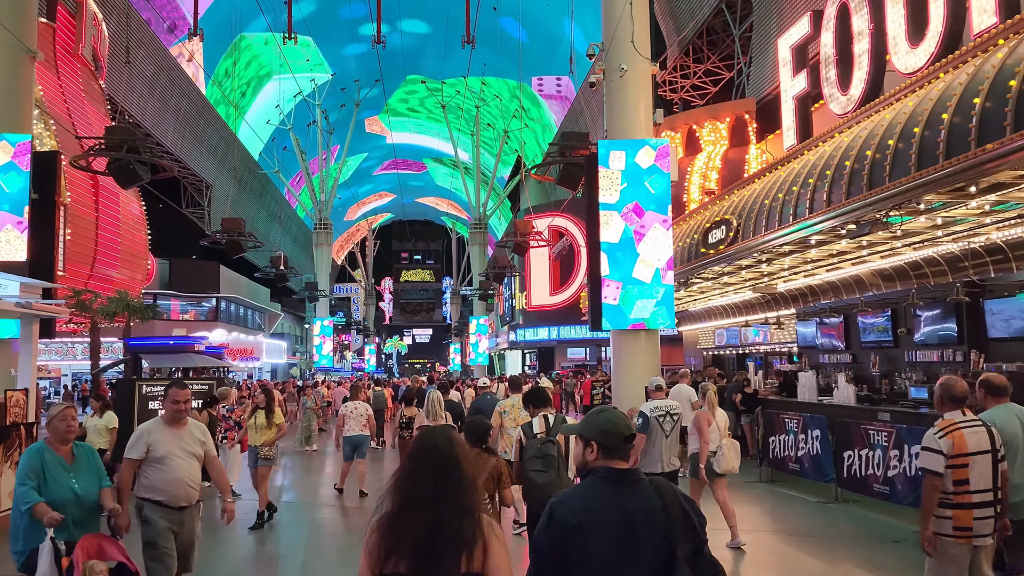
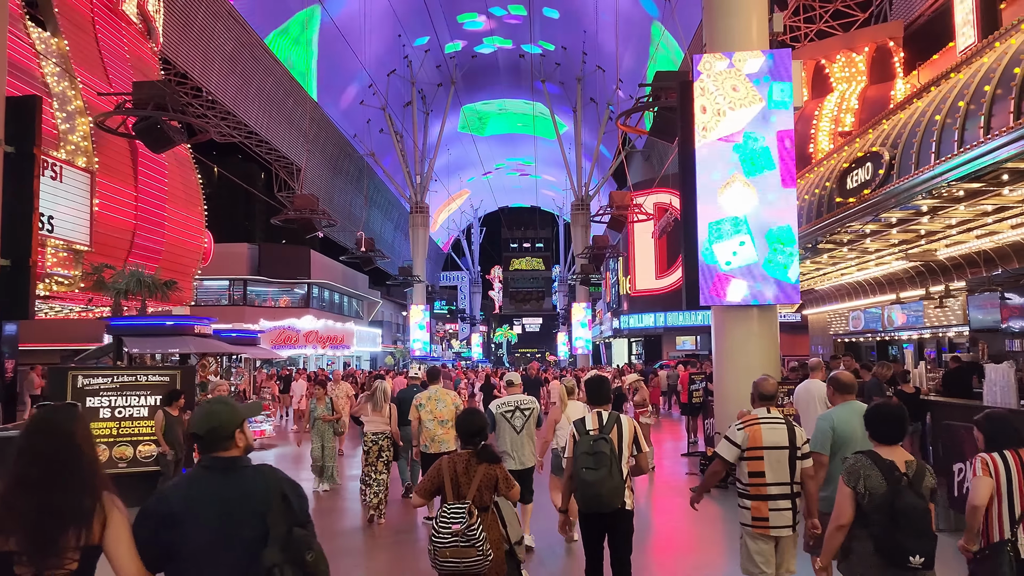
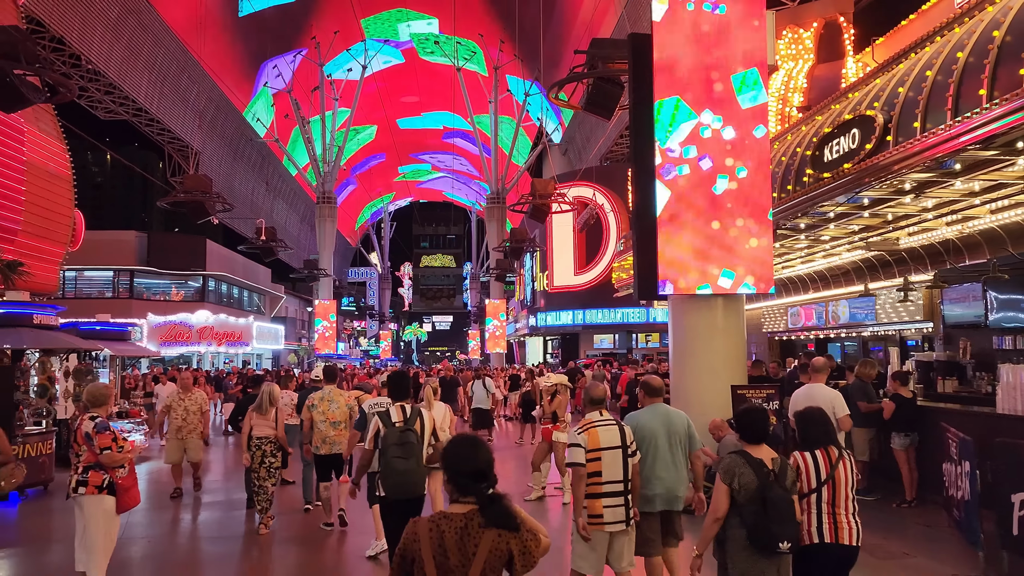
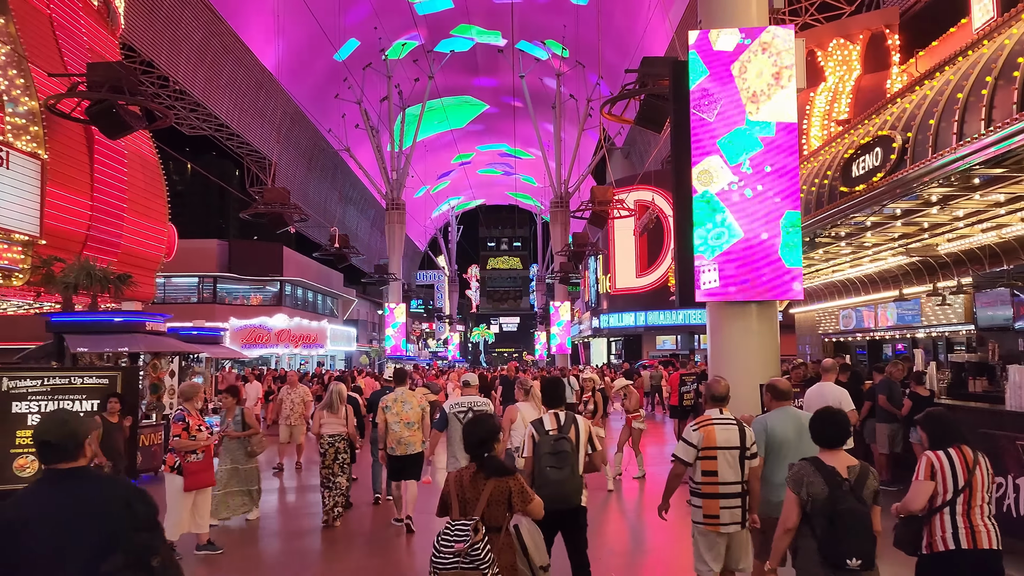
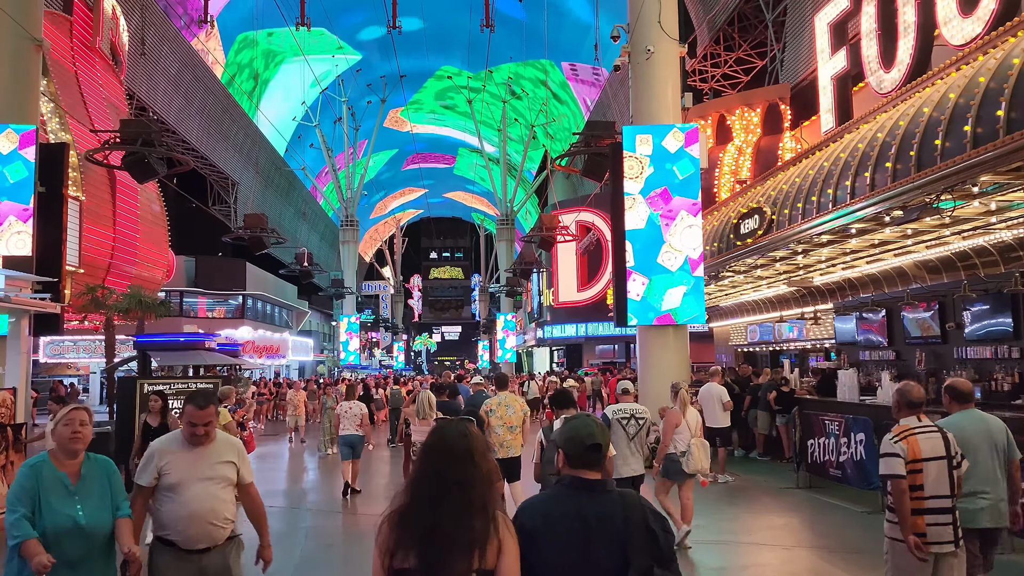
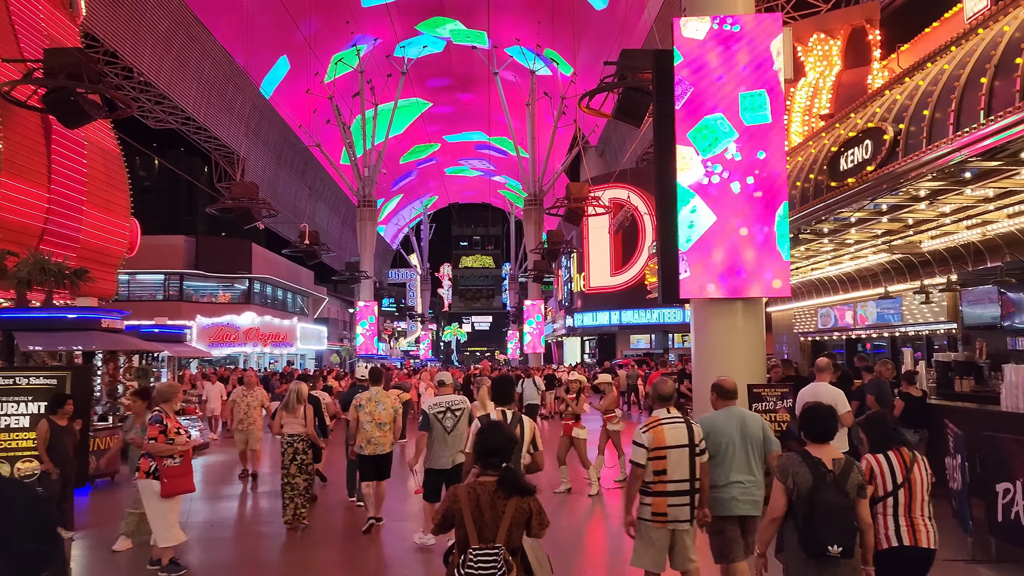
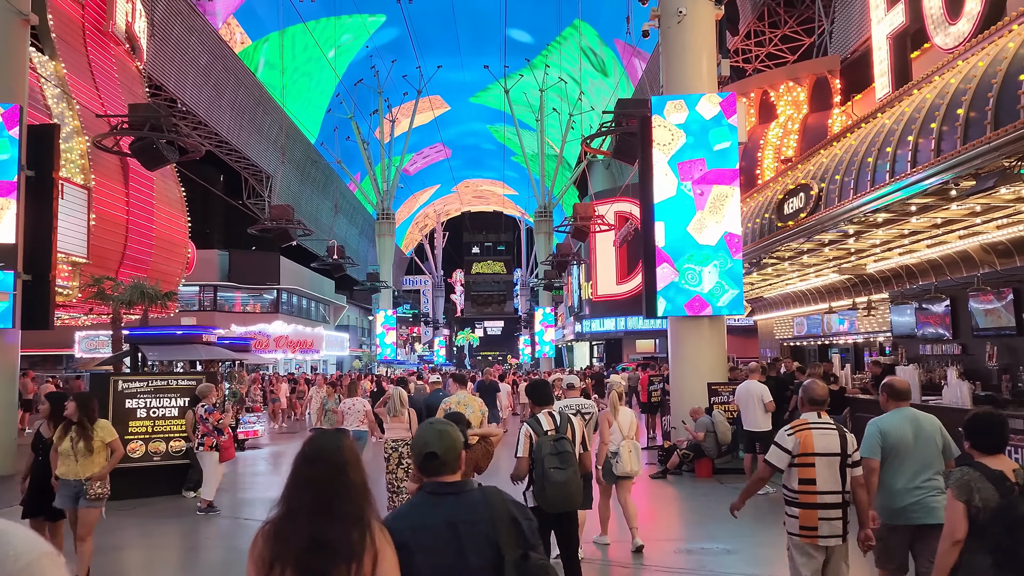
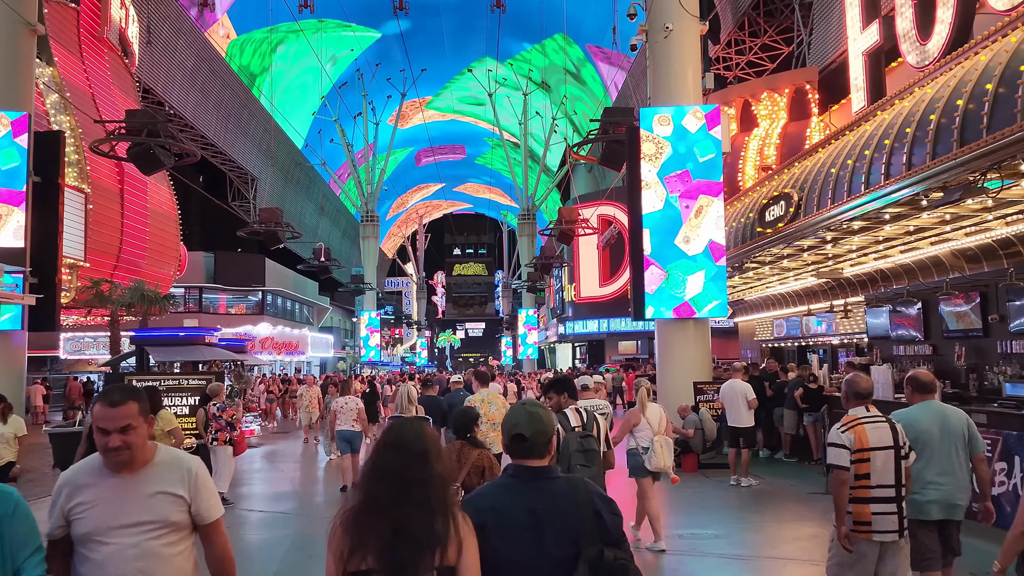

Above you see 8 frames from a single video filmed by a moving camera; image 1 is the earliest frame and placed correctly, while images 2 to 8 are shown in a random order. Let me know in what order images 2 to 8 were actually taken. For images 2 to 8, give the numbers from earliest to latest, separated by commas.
5, 8, 7, 2, 4, 6, 3
